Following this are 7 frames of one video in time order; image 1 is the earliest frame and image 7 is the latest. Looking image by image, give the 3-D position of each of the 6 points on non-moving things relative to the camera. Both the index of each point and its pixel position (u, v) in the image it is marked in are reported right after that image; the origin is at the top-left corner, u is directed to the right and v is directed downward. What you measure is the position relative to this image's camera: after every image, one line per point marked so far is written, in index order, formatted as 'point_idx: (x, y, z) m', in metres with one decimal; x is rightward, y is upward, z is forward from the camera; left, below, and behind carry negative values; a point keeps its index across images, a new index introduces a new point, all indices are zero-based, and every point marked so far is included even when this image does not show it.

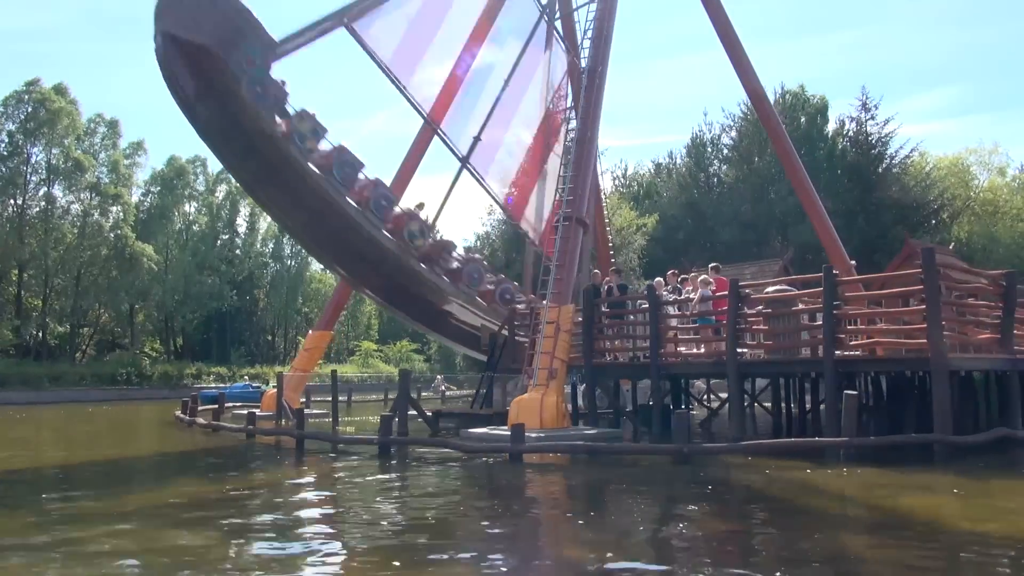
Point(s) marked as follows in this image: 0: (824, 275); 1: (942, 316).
0: (+4.1, +0.2, +12.4) m
1: (+5.1, -0.4, +11.2) m
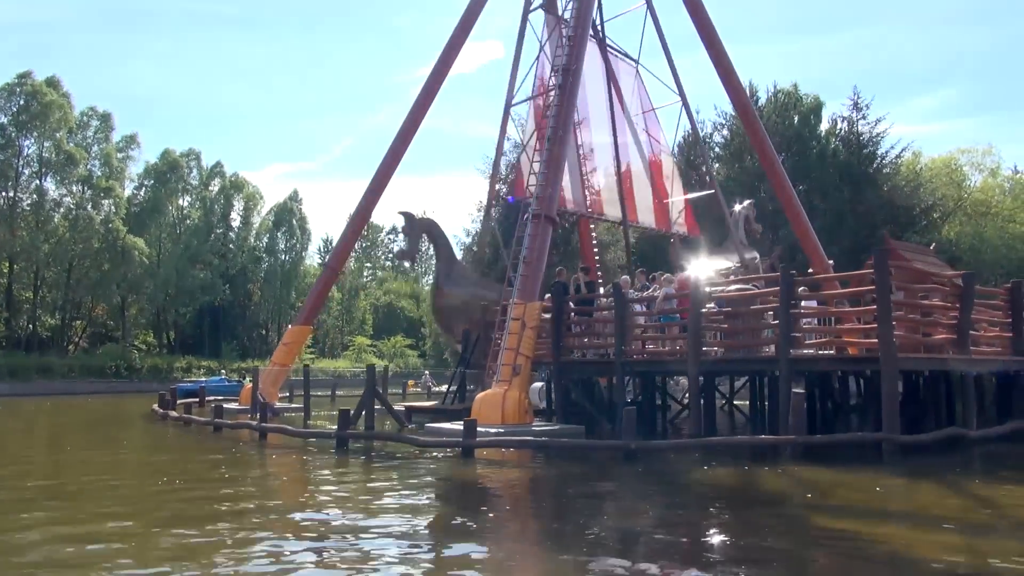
0: (+3.6, +0.2, +12.4) m
1: (+4.5, -0.4, +11.3) m
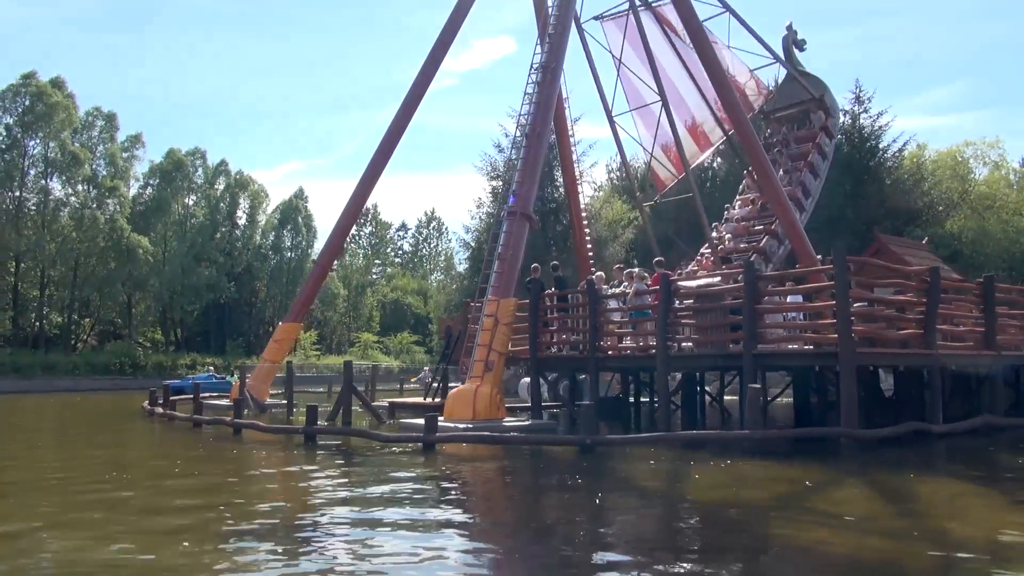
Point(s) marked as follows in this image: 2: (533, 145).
0: (+3.1, +0.2, +12.5) m
1: (+4.0, -0.3, +11.3) m
2: (+0.5, +2.6, +16.4) m
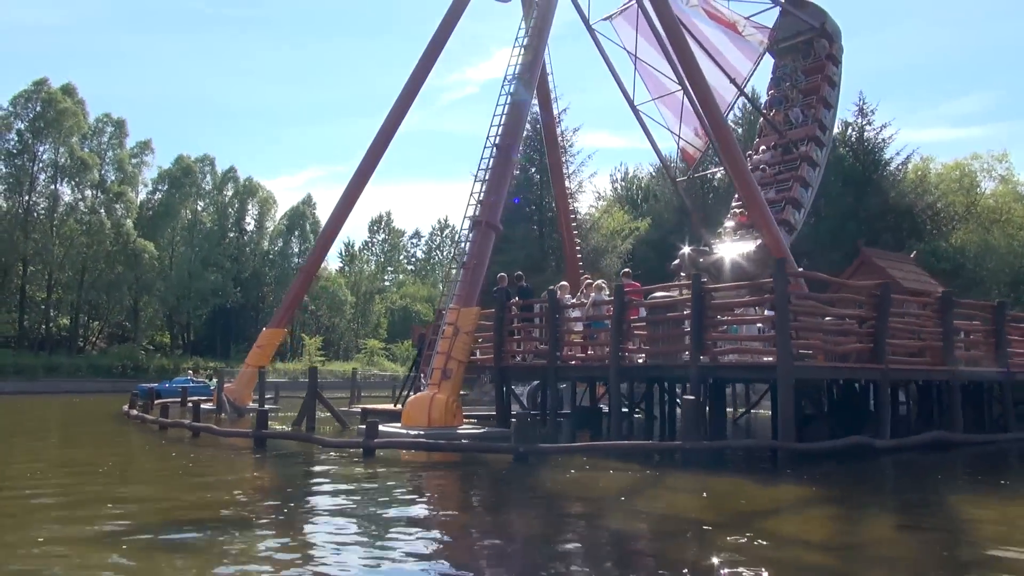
0: (+2.4, +0.1, +12.6) m
1: (+3.3, -0.5, +11.4) m
2: (0.0, +2.4, +16.6) m
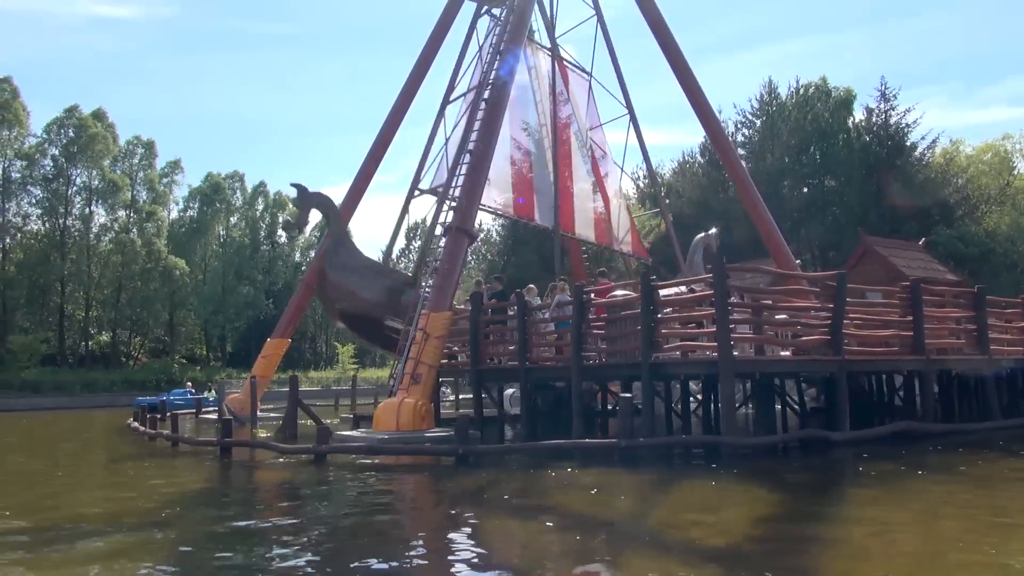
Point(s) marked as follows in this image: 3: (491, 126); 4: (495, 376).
0: (+1.8, +0.1, +12.6) m
1: (+2.6, -0.4, +11.4) m
2: (-0.5, +2.4, +16.8) m
3: (-0.4, +2.9, +17.2) m
4: (-0.3, -1.5, +15.9) m
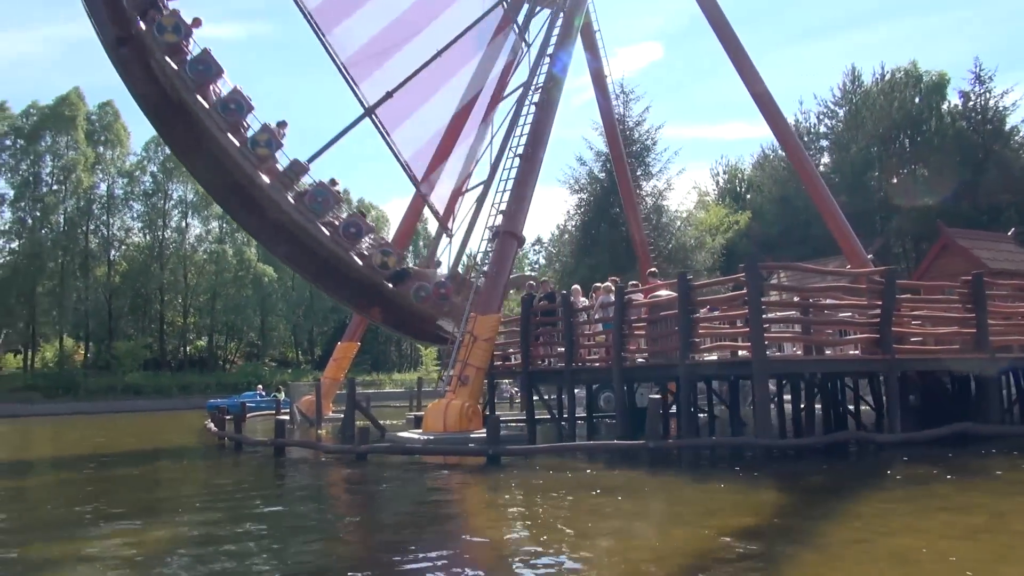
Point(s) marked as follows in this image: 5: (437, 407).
0: (+2.2, +0.1, +12.5) m
1: (+2.9, -0.4, +11.1) m
2: (+0.4, +2.3, +16.9) m
3: (+0.5, +2.9, +17.2) m
4: (+0.6, -1.5, +16.0) m
5: (-1.1, -1.9, +14.7) m
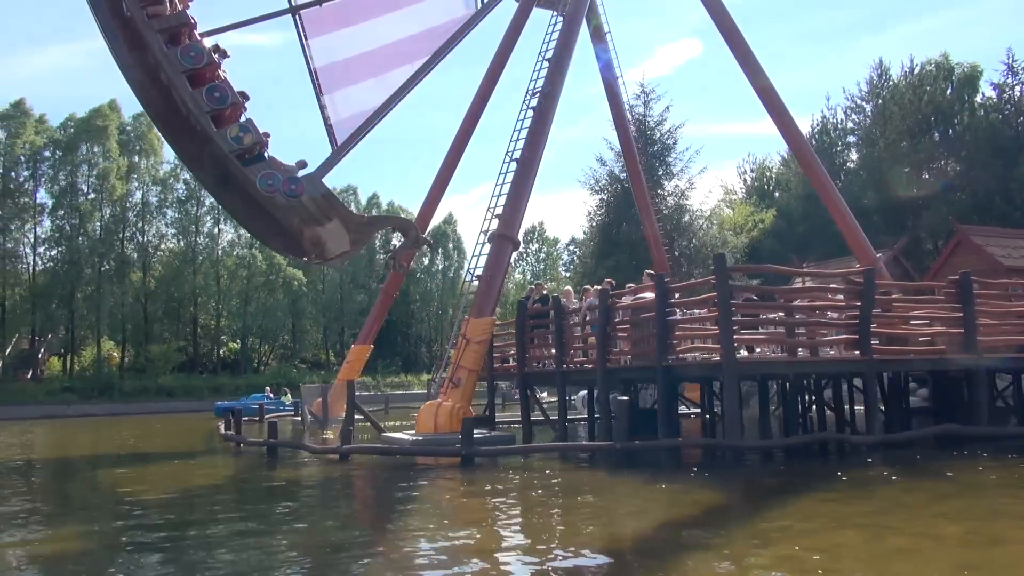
0: (+2.0, +0.1, +12.5) m
1: (+2.6, -0.4, +11.2) m
2: (+0.3, +2.3, +17.0) m
3: (+0.4, +2.8, +17.4) m
4: (+0.5, -1.5, +16.1) m
5: (-1.3, -1.9, +14.9) m
